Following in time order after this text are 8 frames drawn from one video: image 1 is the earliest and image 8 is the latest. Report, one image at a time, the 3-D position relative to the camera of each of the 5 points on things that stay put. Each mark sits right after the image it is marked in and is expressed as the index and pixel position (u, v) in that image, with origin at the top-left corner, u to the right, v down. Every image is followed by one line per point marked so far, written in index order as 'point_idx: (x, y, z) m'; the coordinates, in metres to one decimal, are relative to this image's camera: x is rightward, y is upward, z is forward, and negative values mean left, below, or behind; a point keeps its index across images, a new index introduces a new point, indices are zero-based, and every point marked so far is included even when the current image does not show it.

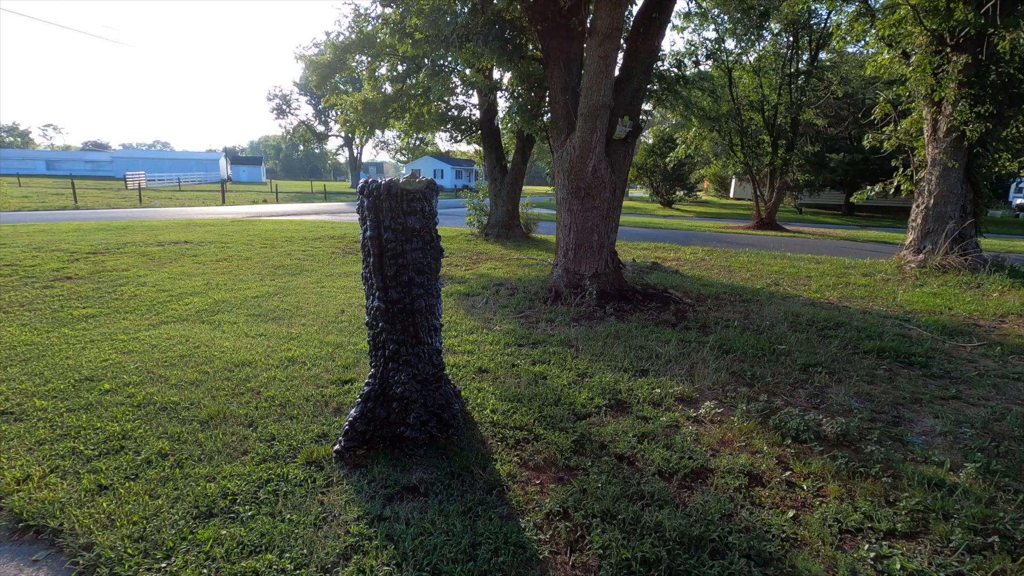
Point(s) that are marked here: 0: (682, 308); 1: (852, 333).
0: (+2.0, -0.2, +6.3) m
1: (+3.5, -0.5, +5.6) m
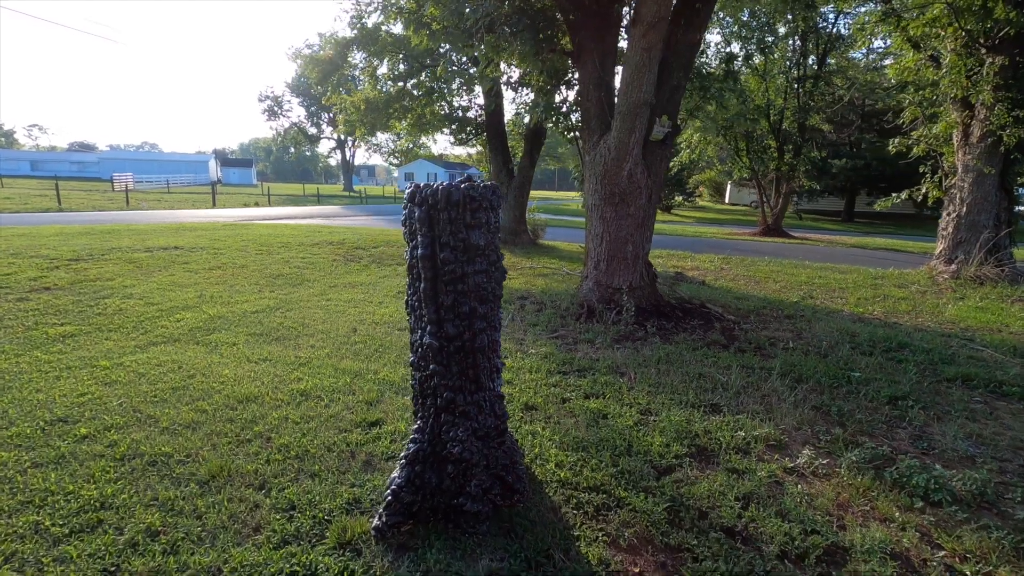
0: (+2.3, -0.4, +5.8) m
1: (+3.8, -0.6, +5.0) m
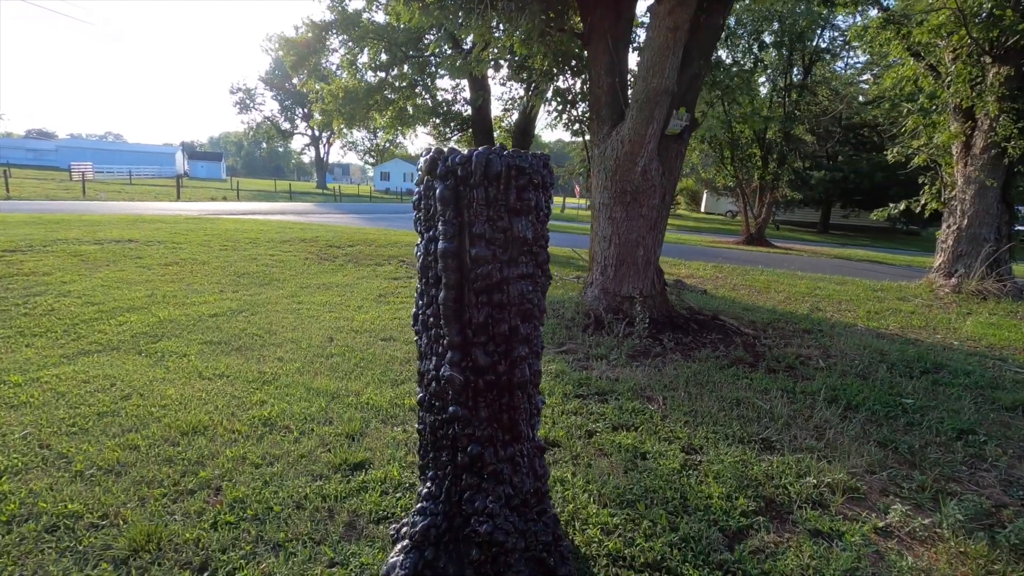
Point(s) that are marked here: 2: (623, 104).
0: (+2.3, -0.5, +5.2) m
1: (+3.9, -0.8, +4.6) m
2: (+1.1, +1.9, +5.4) m
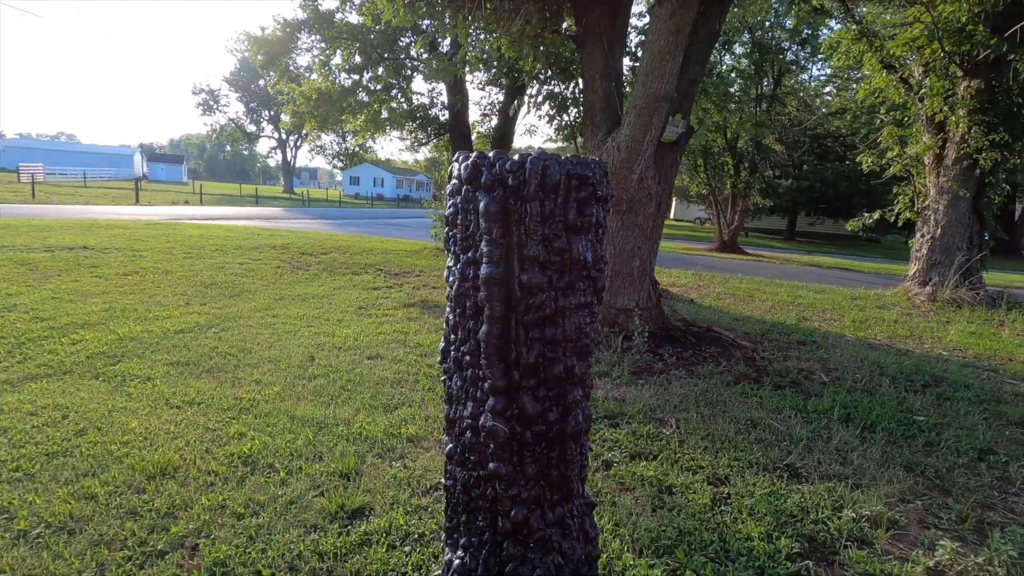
0: (+2.2, -0.6, +5.1) m
1: (+3.8, -0.9, +4.5) m
2: (+1.0, +1.7, +5.2) m
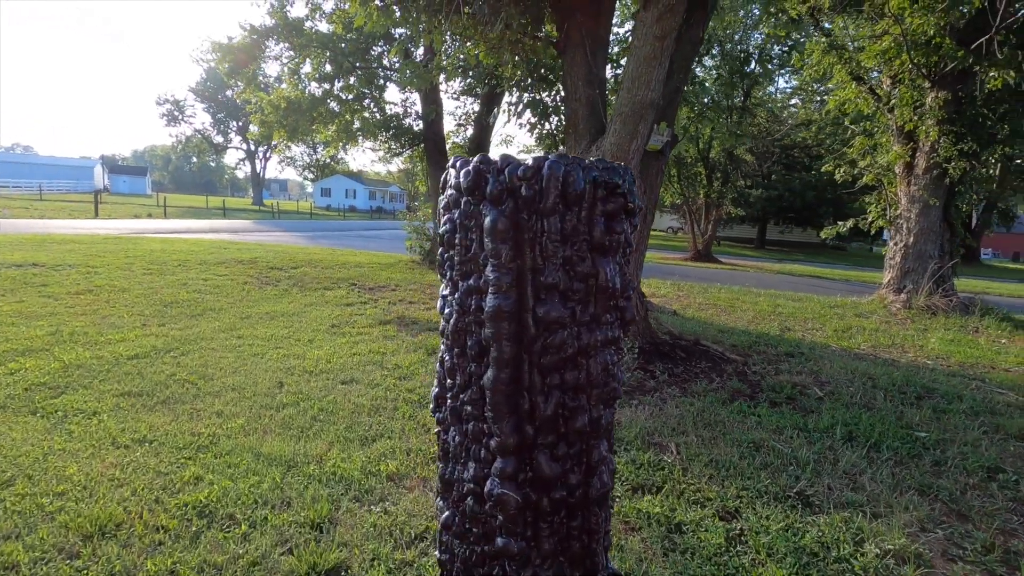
0: (+2.1, -0.7, +4.9) m
1: (+3.7, -1.0, +4.4) m
2: (+0.9, +1.6, +5.0) m
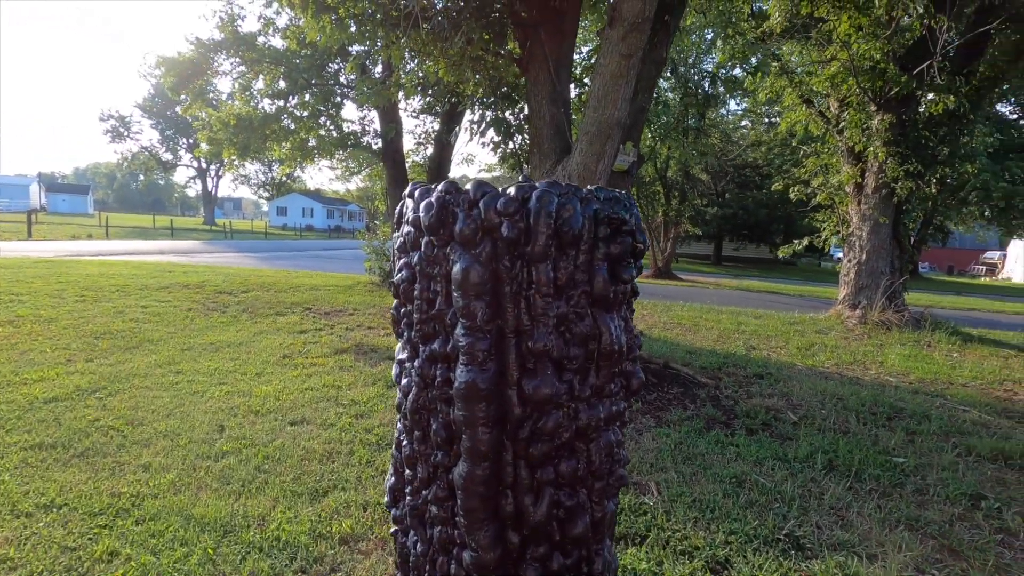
0: (+1.8, -0.9, +4.8) m
1: (+3.4, -1.1, +4.4) m
2: (+0.5, +1.4, +4.9) m
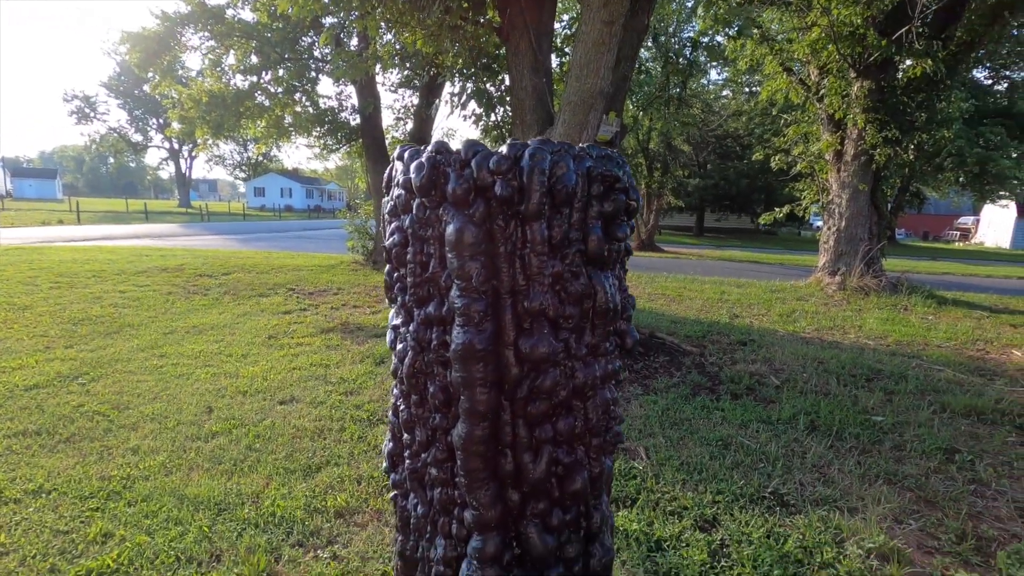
0: (+1.7, -0.7, +4.9) m
1: (+3.4, -0.8, +4.5) m
2: (+0.3, +1.6, +4.8) m
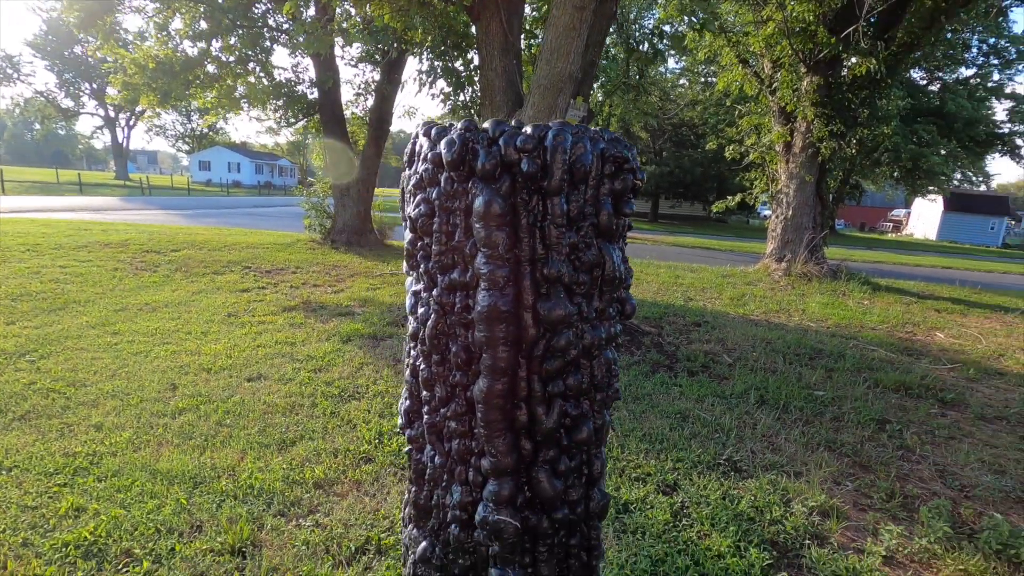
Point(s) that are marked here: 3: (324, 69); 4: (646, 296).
0: (+1.4, -0.5, +5.1) m
1: (+3.1, -0.7, +4.9) m
2: (+0.1, +1.8, +4.9) m
3: (-3.7, +4.3, +10.5) m
4: (+2.0, -0.1, +7.8) m
